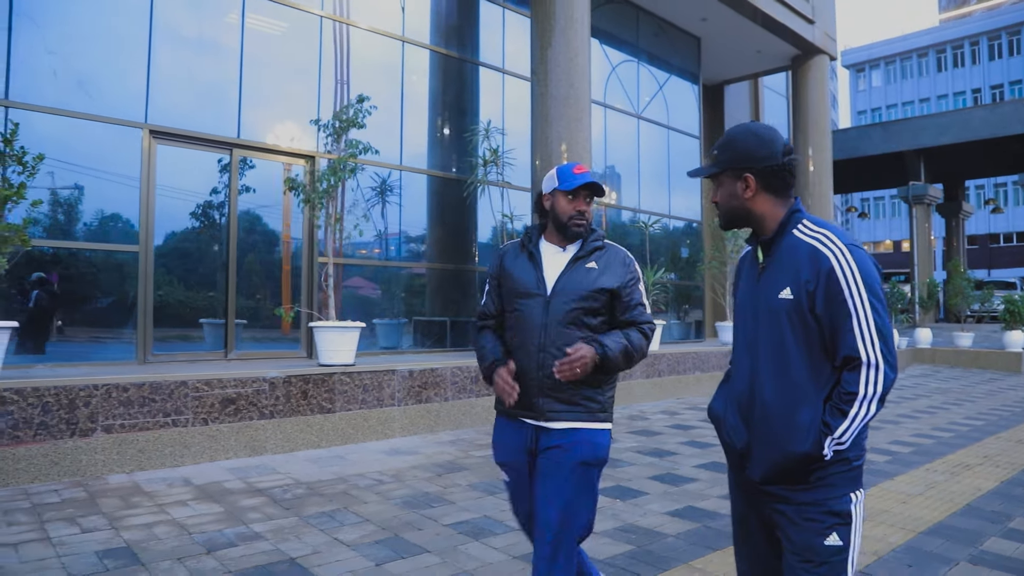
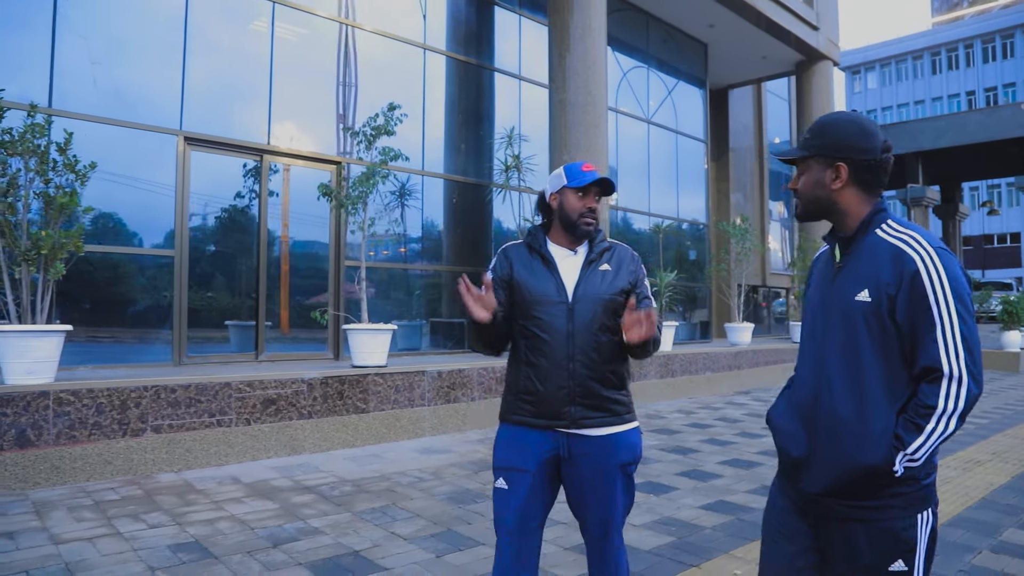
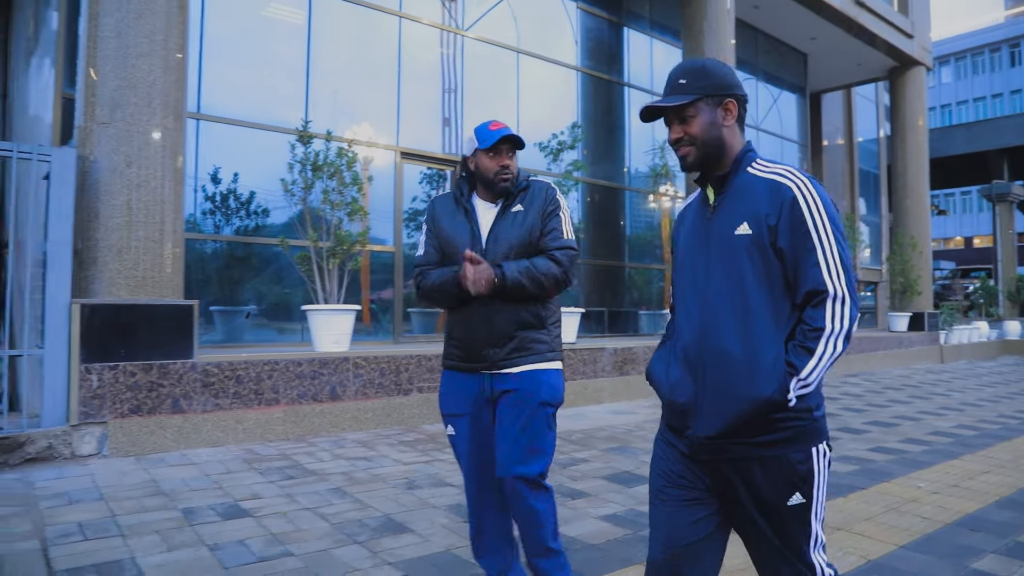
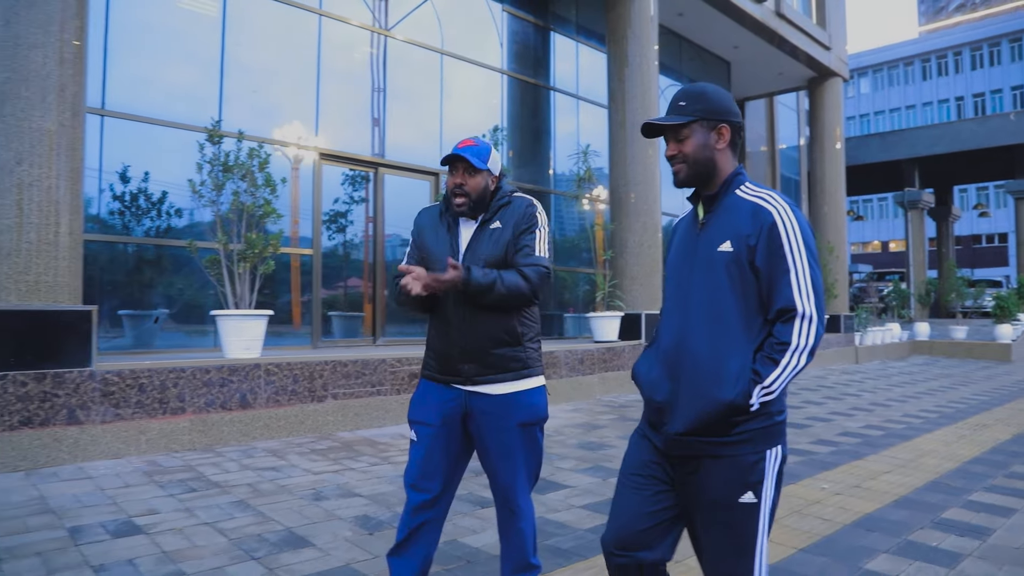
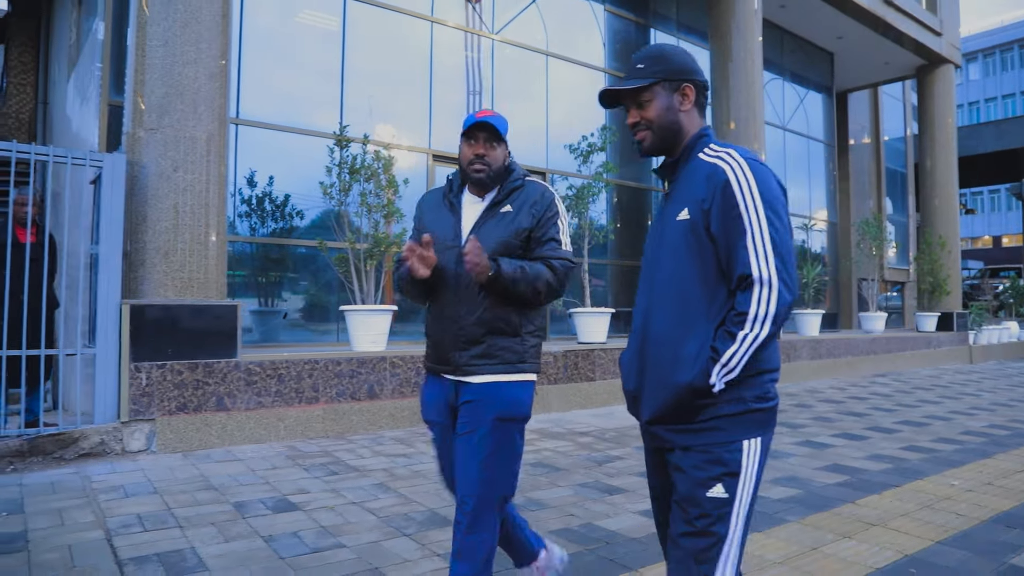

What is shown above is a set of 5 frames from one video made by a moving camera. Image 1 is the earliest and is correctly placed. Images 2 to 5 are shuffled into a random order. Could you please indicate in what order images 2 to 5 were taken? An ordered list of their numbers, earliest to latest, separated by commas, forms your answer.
2, 4, 3, 5
